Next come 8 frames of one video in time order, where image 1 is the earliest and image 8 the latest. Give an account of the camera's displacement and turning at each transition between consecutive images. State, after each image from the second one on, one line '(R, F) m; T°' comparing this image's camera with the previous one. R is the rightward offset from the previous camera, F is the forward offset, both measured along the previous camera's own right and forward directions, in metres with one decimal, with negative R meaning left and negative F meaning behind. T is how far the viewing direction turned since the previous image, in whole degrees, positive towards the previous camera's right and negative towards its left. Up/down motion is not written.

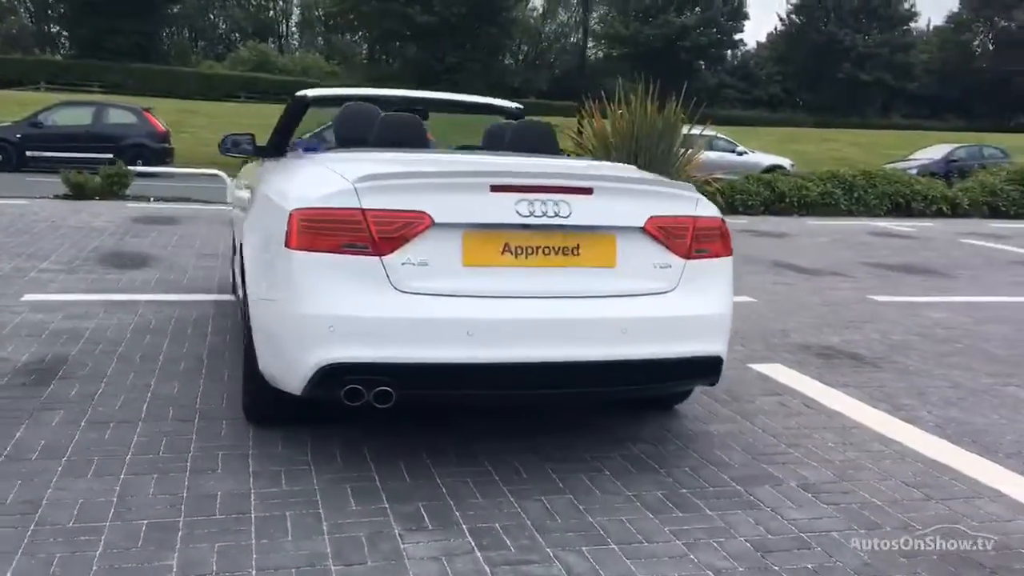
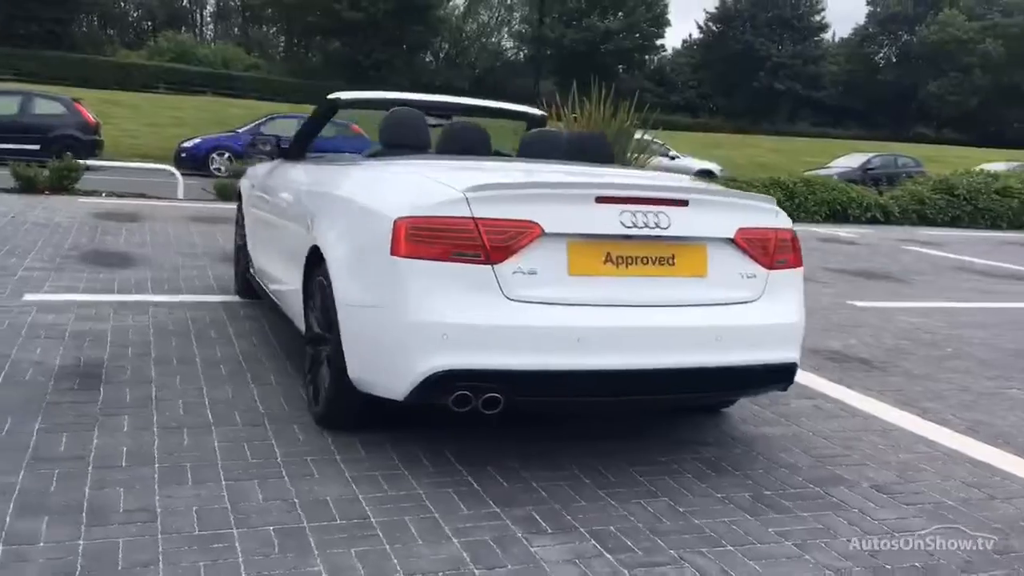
(-0.8, -0.1) m; +5°
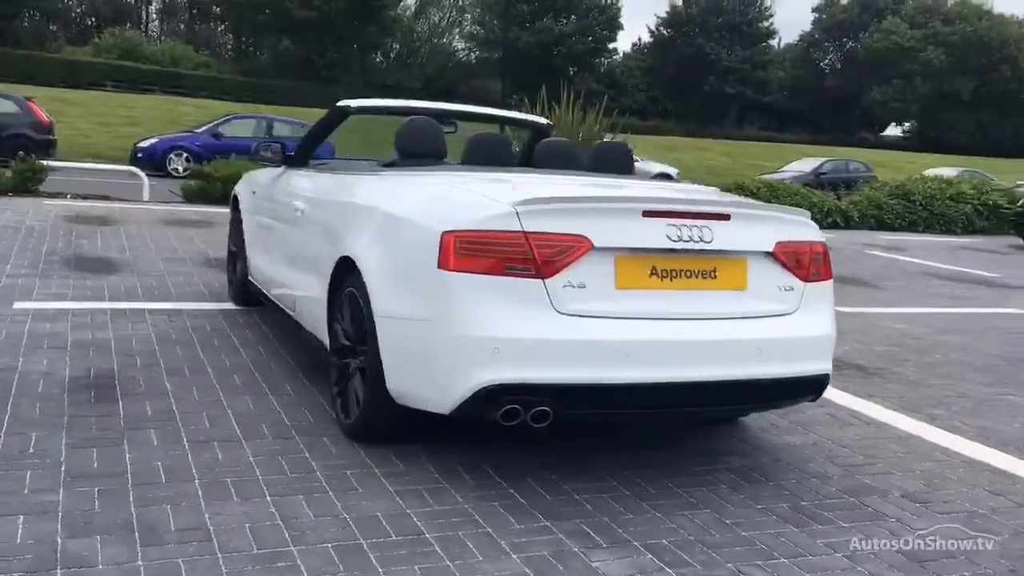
(-0.4, 0.0) m; +3°
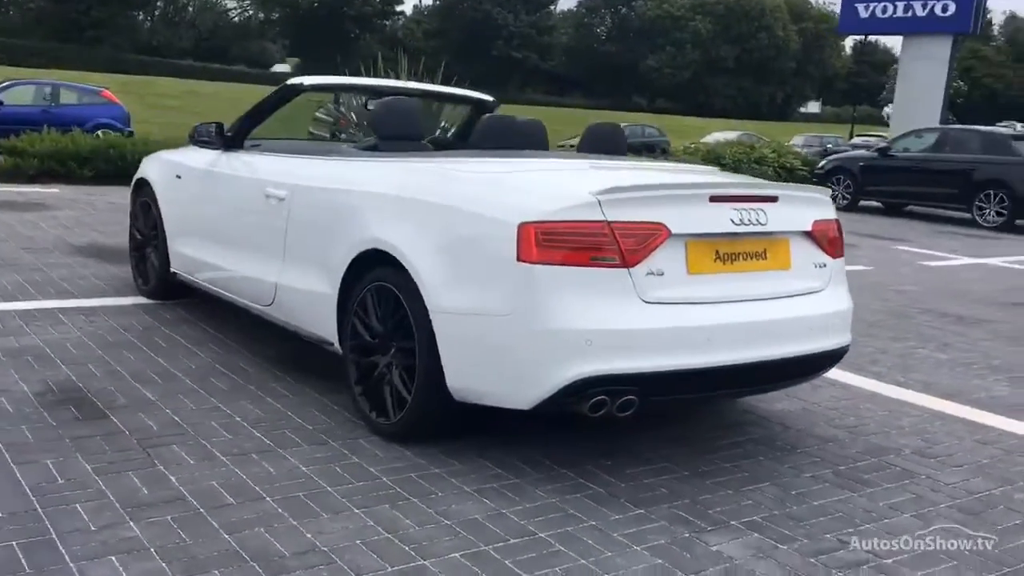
(-1.1, +0.2) m; +13°
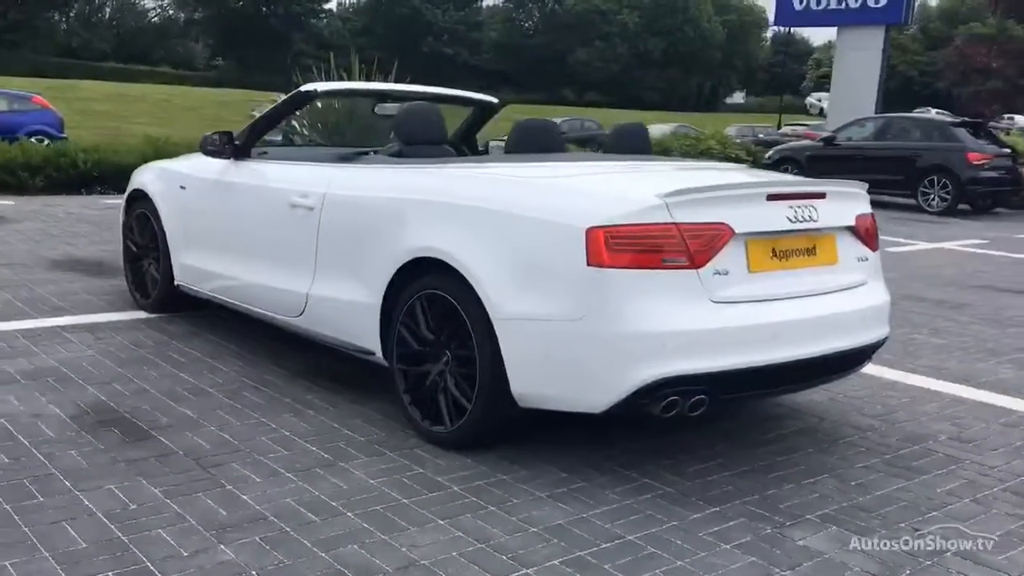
(-0.5, 0.0) m; +4°
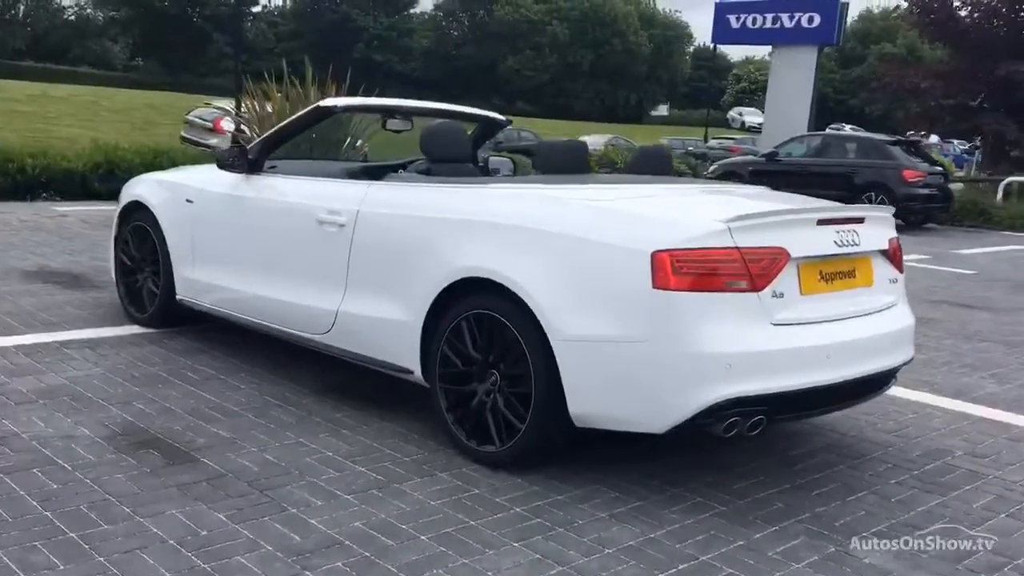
(-0.6, 0.0) m; +5°
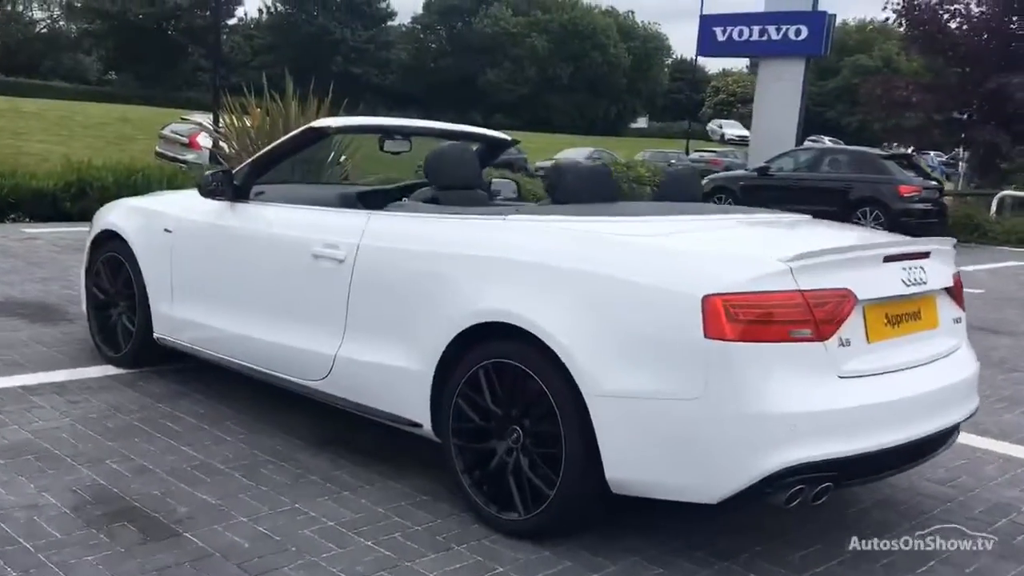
(-0.2, +0.5) m; +1°
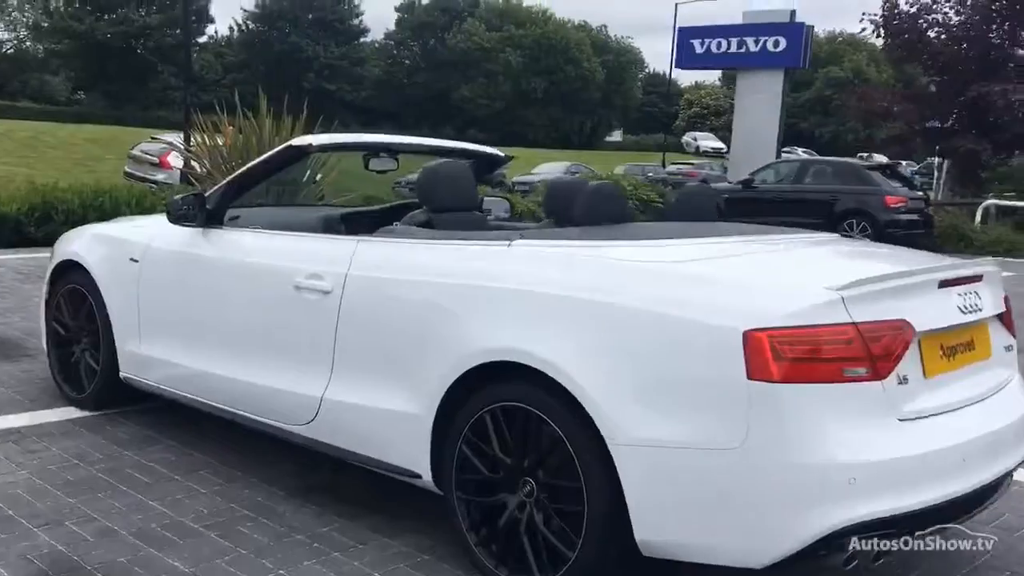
(-0.1, +0.4) m; +1°
